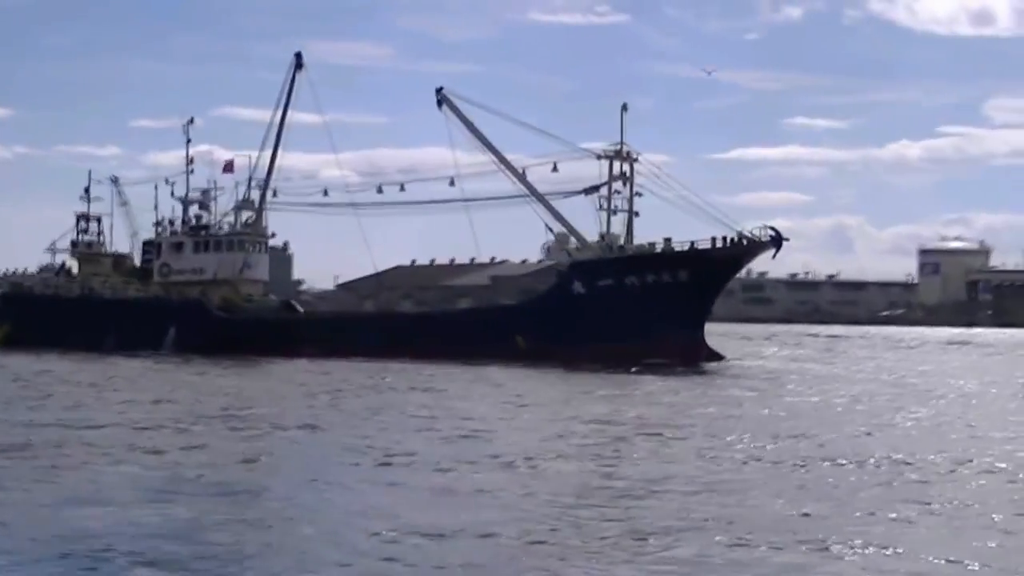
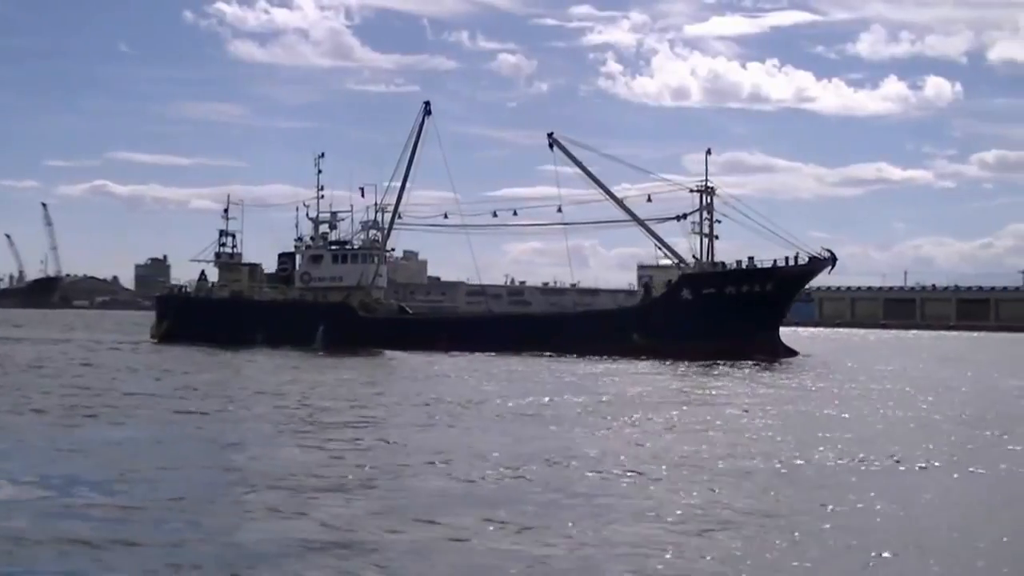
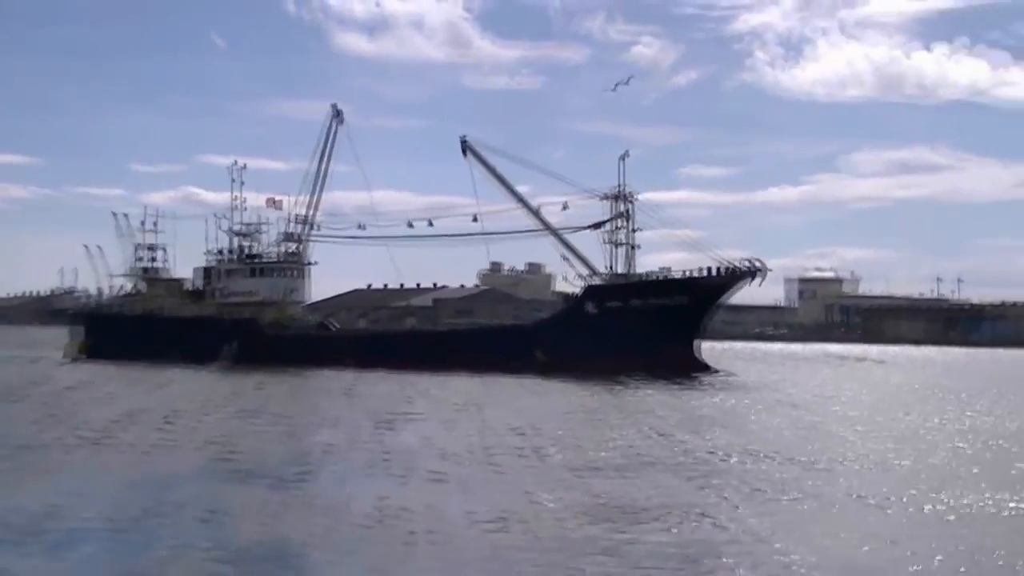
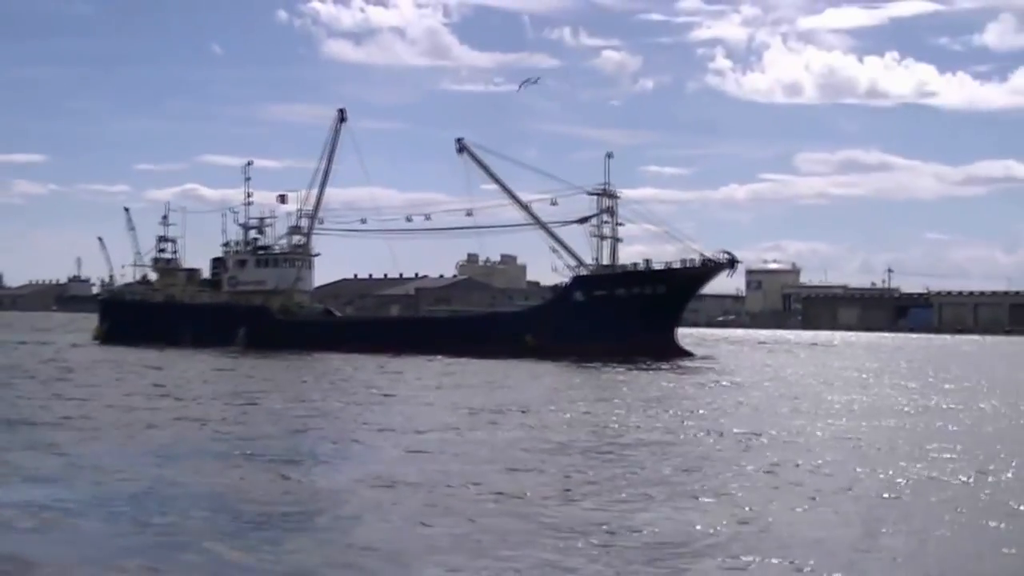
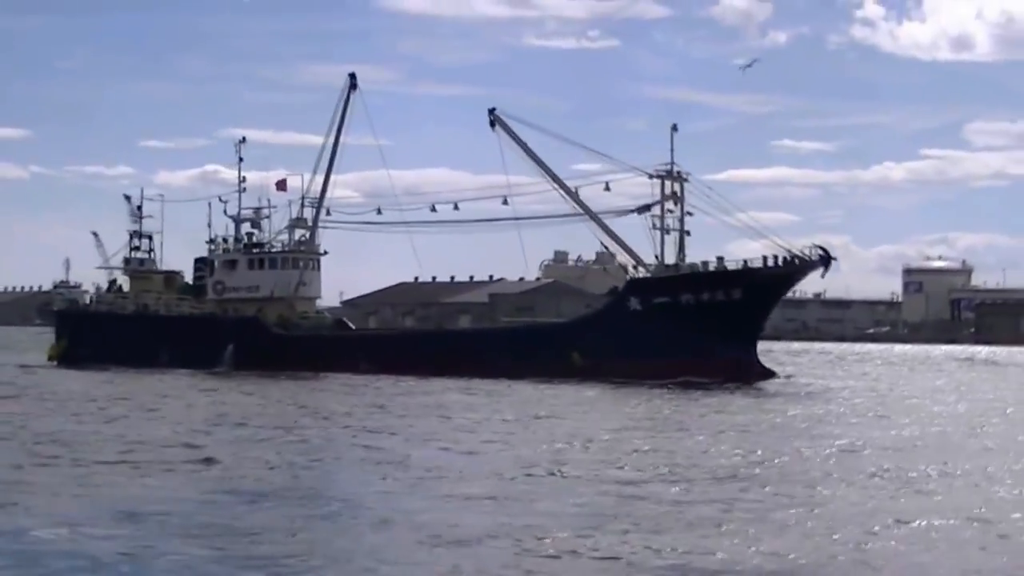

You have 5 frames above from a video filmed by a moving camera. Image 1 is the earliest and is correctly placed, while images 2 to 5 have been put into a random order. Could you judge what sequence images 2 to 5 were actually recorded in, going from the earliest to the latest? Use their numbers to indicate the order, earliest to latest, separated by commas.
5, 3, 4, 2
